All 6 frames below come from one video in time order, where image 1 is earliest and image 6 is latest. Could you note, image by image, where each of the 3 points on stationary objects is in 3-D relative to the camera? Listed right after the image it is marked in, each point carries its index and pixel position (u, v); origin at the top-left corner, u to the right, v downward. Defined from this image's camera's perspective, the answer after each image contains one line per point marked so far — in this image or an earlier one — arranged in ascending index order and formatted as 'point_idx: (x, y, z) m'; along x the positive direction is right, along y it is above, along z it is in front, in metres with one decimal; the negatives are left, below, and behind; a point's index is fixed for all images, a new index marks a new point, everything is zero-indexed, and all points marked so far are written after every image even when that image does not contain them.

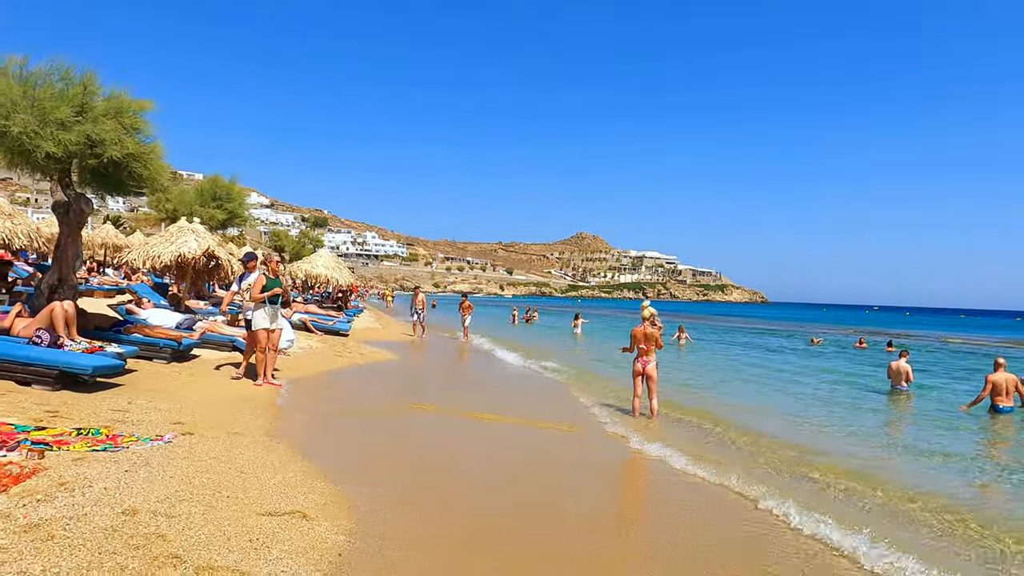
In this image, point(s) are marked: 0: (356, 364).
0: (-2.9, -1.5, +11.4) m
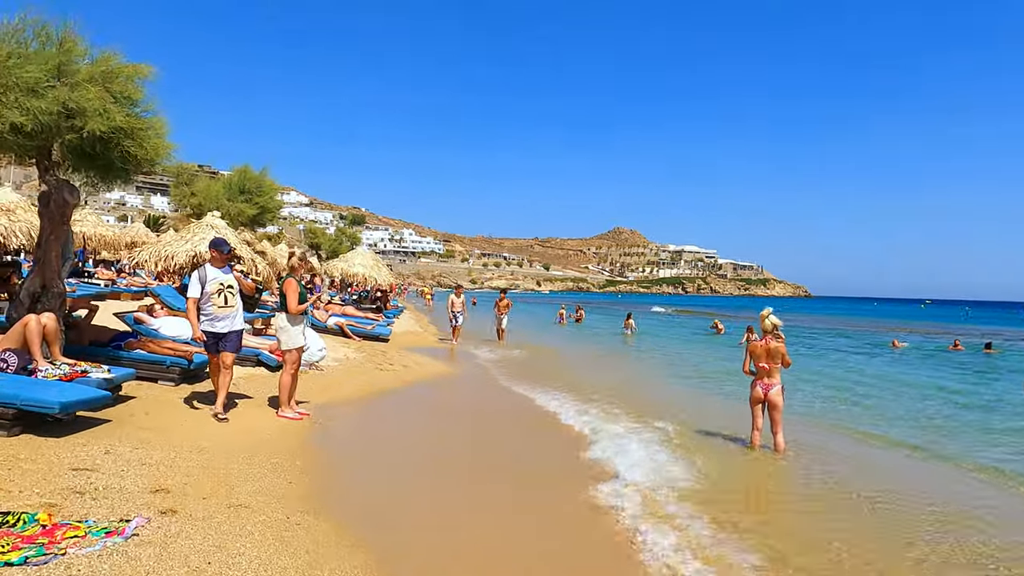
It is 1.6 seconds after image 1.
0: (-1.8, -1.6, +9.8) m
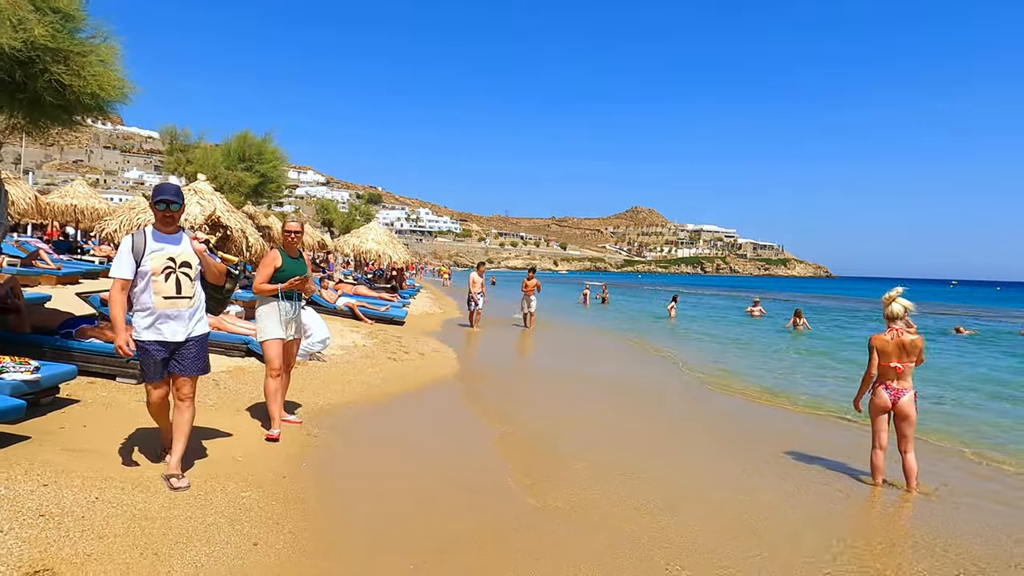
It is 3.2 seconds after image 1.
0: (-1.3, -1.2, +8.4) m
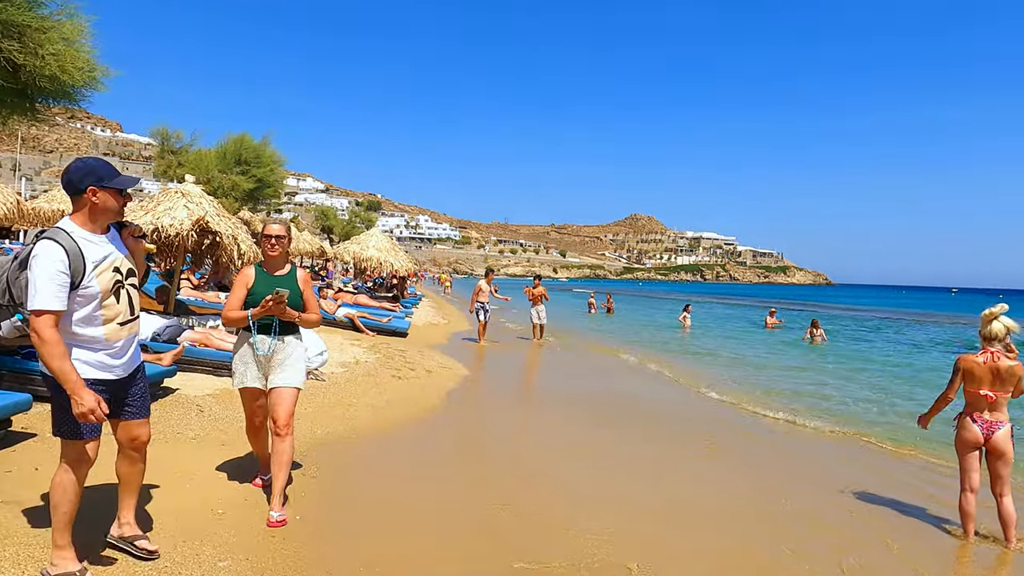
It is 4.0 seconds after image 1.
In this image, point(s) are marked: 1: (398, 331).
0: (-1.1, -1.4, +7.7) m
1: (-2.5, -0.9, +12.7) m
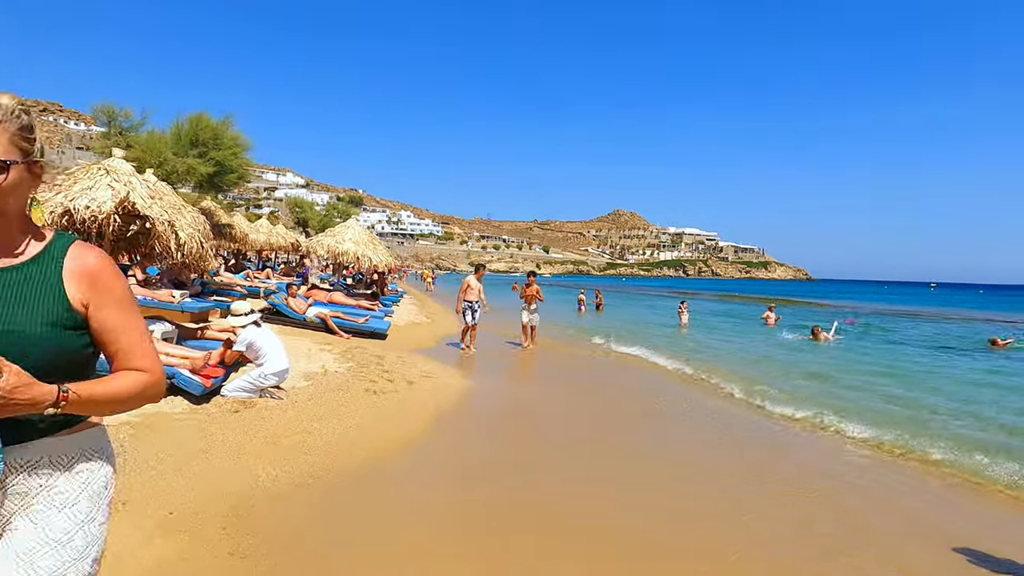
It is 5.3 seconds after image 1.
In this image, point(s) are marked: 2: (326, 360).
0: (-1.1, -1.3, +6.4) m
1: (-2.6, -0.9, +11.4) m
2: (-2.5, -1.0, +8.0) m
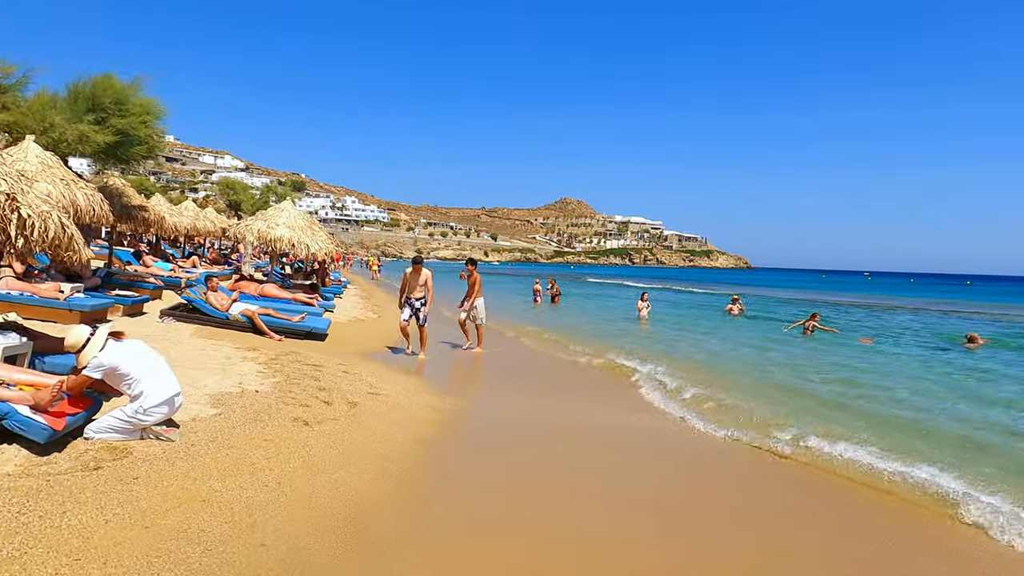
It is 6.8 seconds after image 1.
0: (-1.4, -1.3, +5.0) m
1: (-3.3, -0.7, +9.8) m
2: (-2.9, -0.9, +6.4) m
